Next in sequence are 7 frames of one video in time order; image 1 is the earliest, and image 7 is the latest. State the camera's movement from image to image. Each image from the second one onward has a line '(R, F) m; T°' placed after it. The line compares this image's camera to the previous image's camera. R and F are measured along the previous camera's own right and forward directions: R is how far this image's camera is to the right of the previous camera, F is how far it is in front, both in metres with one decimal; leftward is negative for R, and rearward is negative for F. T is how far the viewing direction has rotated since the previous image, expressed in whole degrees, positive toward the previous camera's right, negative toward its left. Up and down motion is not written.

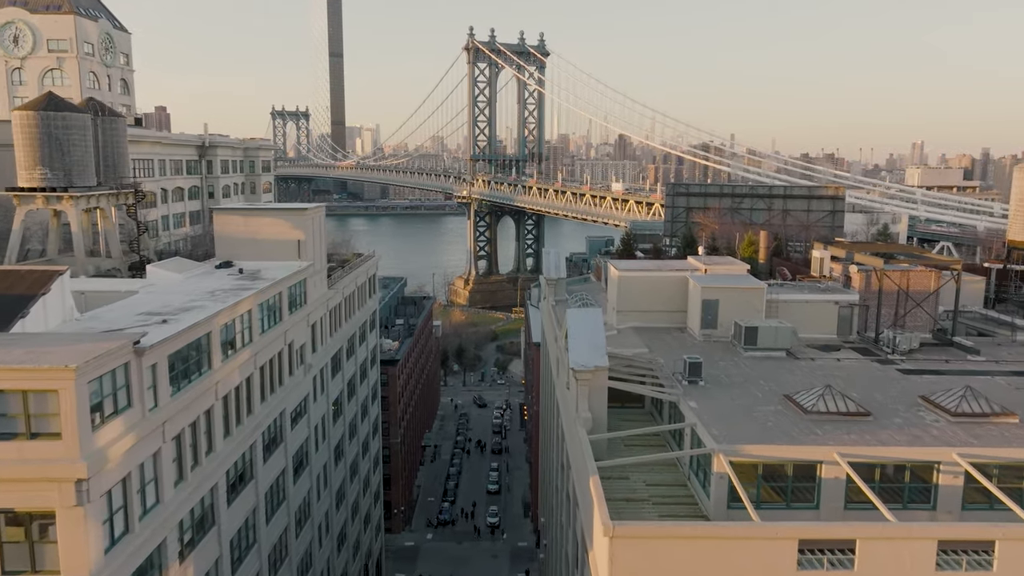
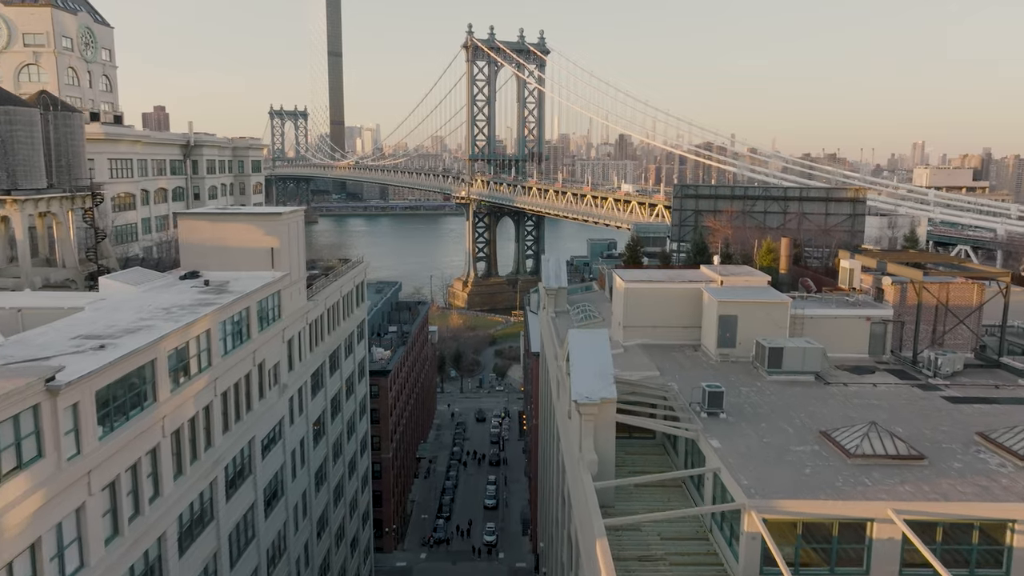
(+0.2, +2.5) m; 0°
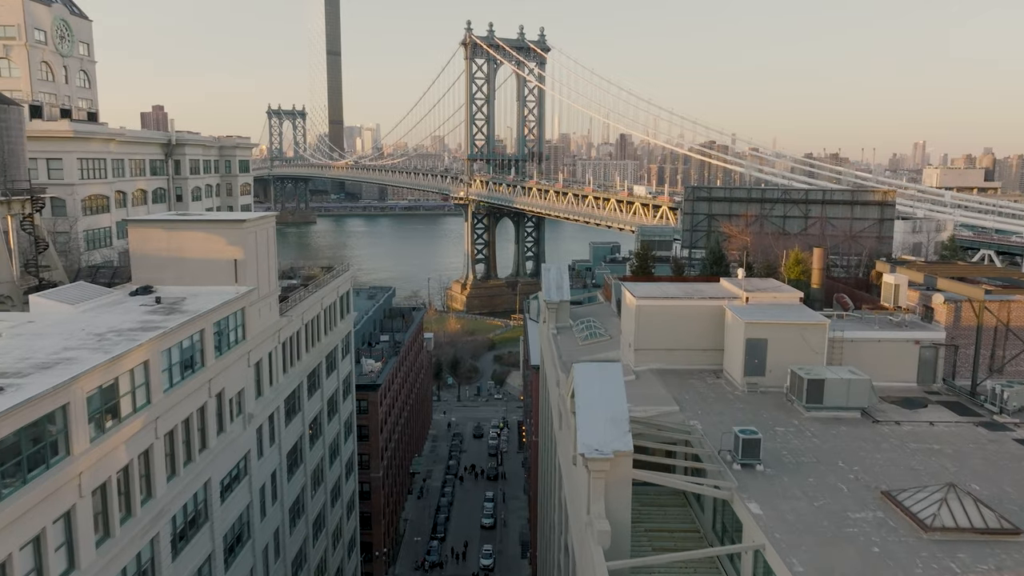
(+0.1, +2.9) m; 0°
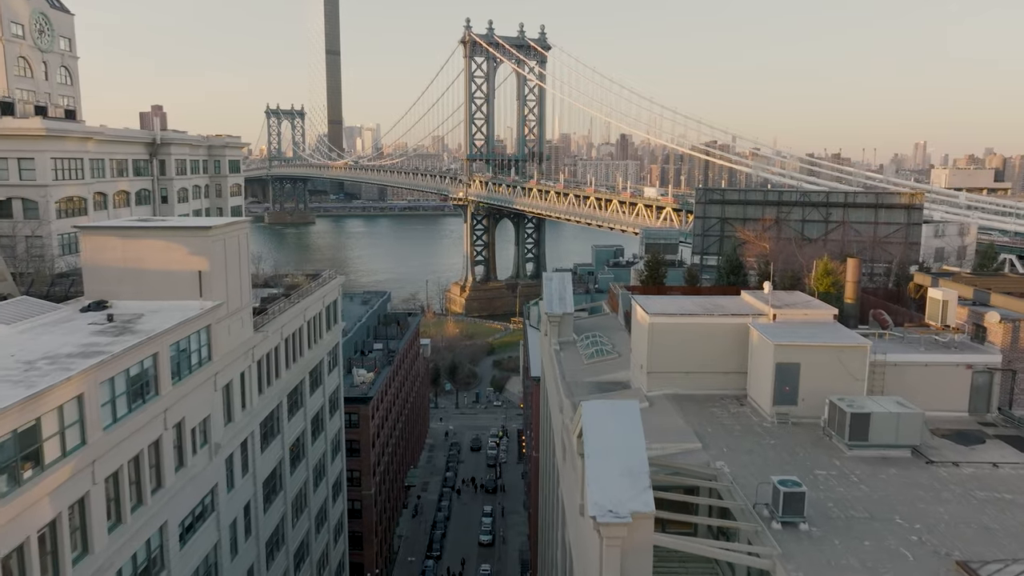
(+0.1, +2.3) m; 0°
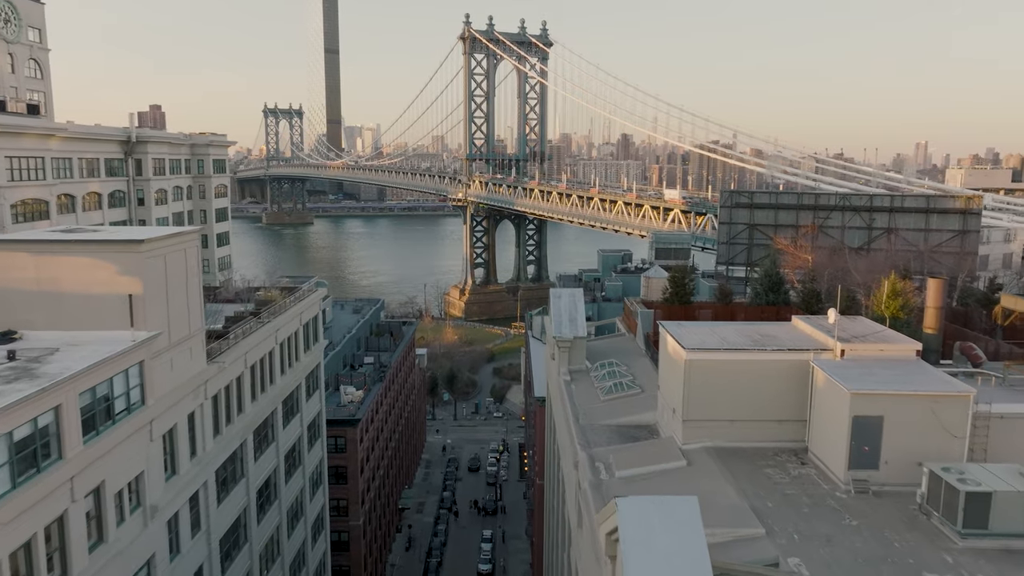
(-0.1, +3.5) m; 0°
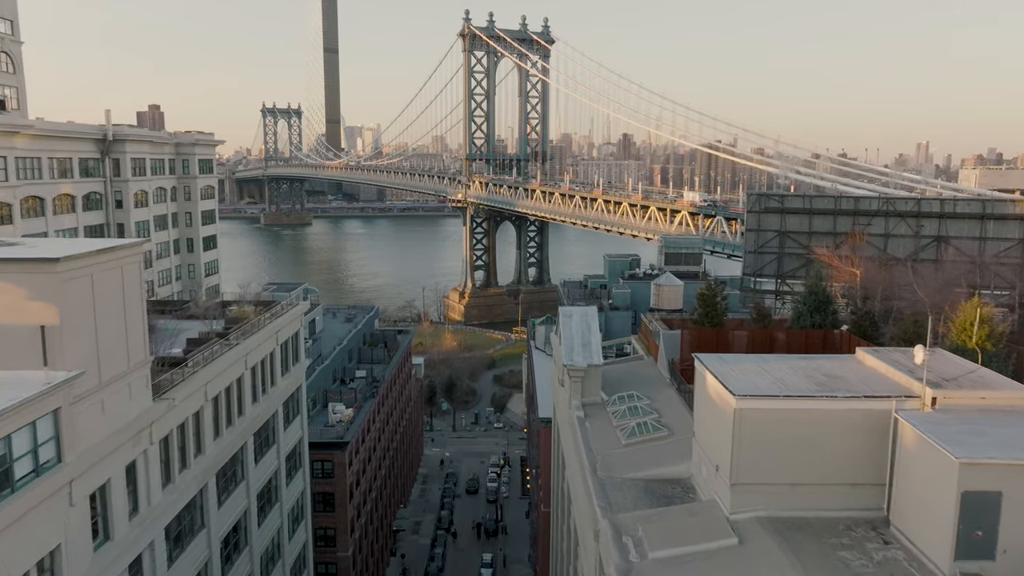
(-0.1, +3.0) m; 0°
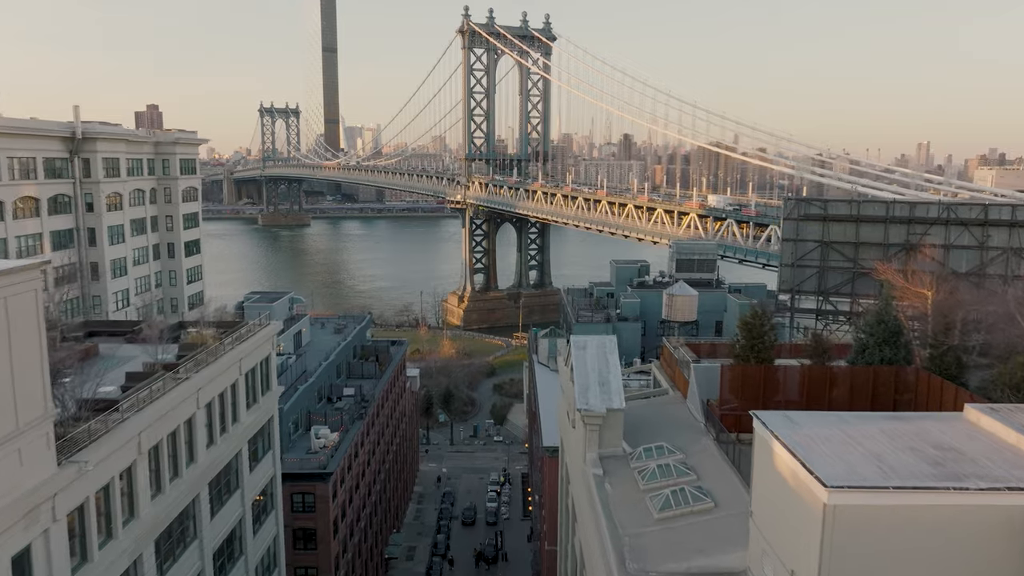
(0.0, +3.3) m; 0°
